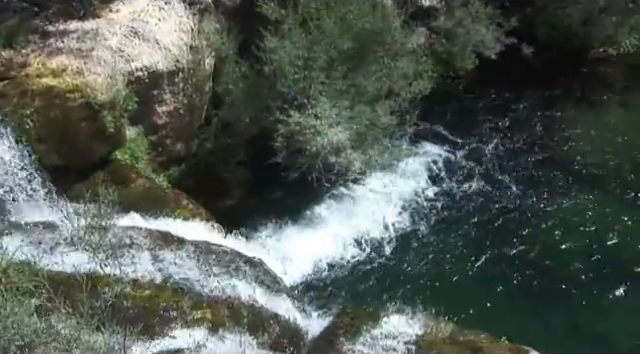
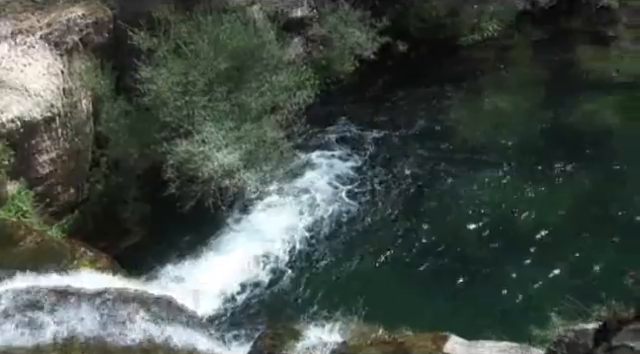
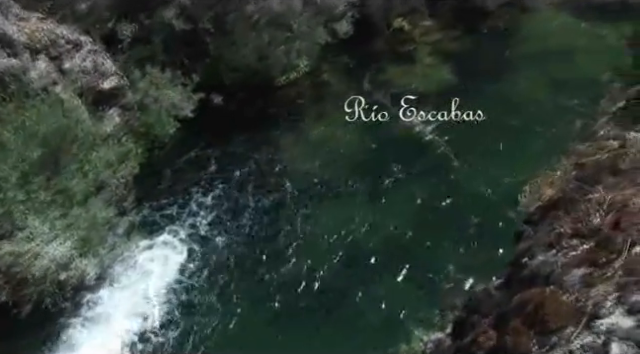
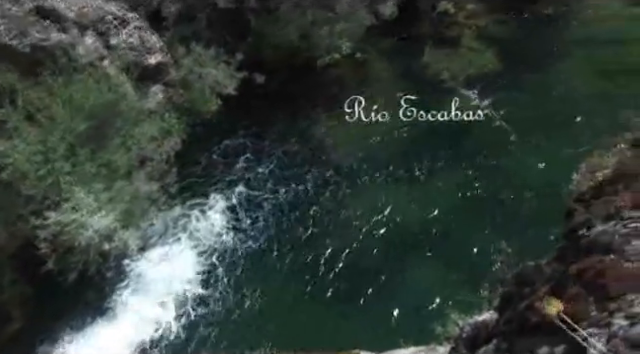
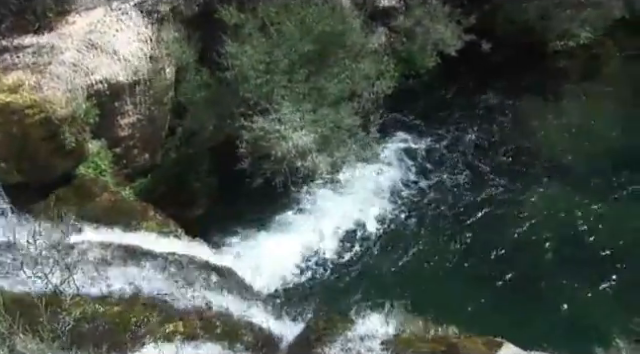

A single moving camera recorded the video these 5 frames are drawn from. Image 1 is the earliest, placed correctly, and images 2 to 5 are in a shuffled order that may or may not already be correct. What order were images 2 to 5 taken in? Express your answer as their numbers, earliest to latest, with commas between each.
5, 2, 4, 3
